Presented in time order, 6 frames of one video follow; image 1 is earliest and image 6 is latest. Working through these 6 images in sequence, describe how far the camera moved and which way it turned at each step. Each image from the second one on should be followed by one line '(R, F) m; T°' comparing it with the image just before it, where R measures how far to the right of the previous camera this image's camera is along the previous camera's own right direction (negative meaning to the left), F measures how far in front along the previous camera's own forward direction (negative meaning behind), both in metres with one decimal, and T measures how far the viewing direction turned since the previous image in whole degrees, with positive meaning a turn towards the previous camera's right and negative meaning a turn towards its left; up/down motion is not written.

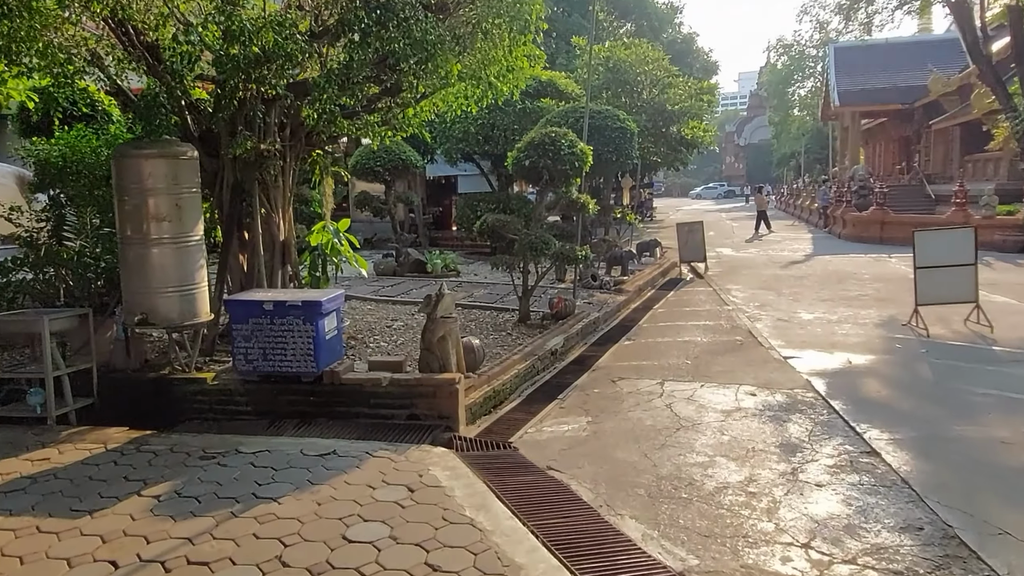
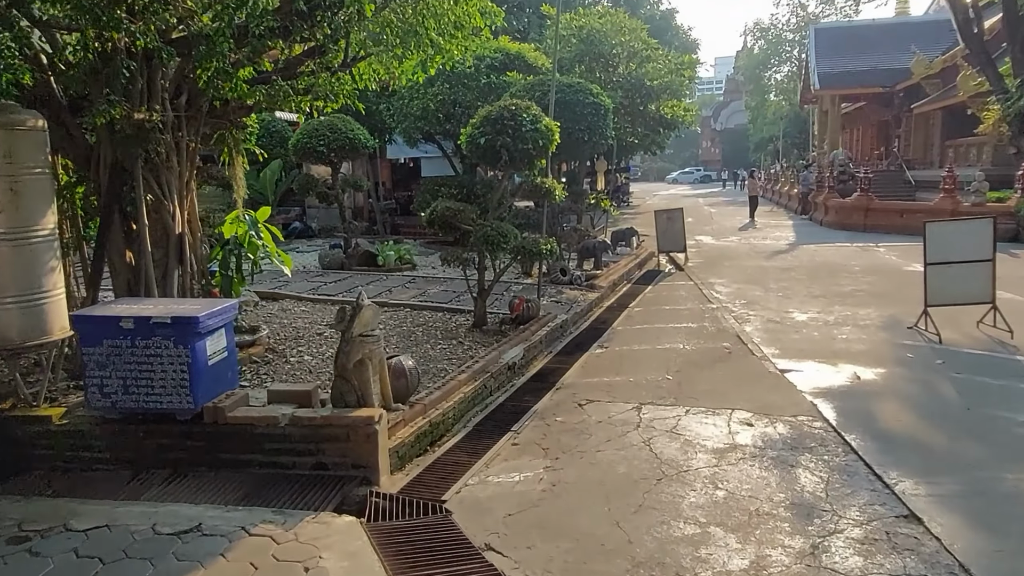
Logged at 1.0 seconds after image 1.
(+0.2, +1.0) m; +2°
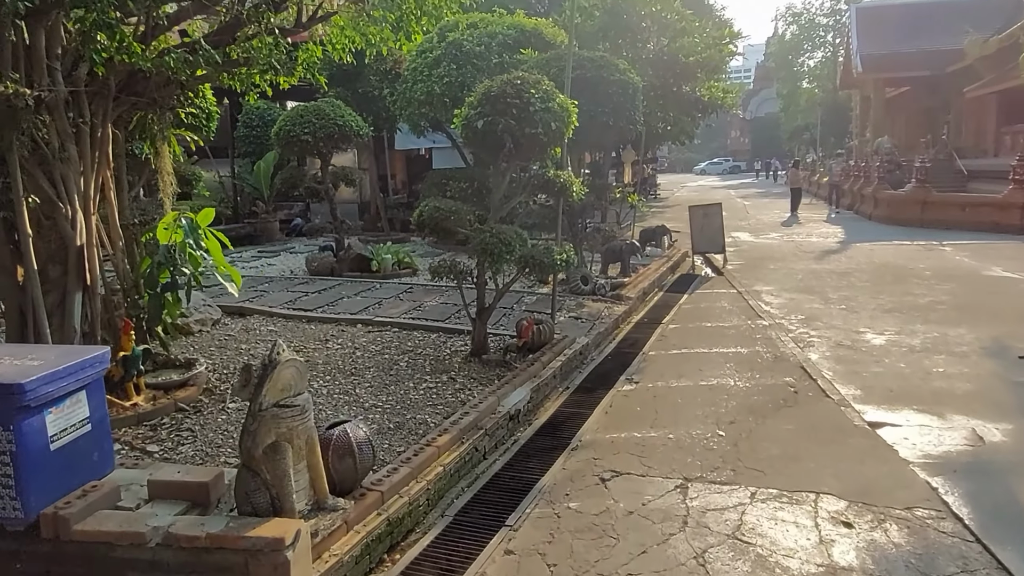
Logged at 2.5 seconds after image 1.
(+0.1, +1.3) m; -2°
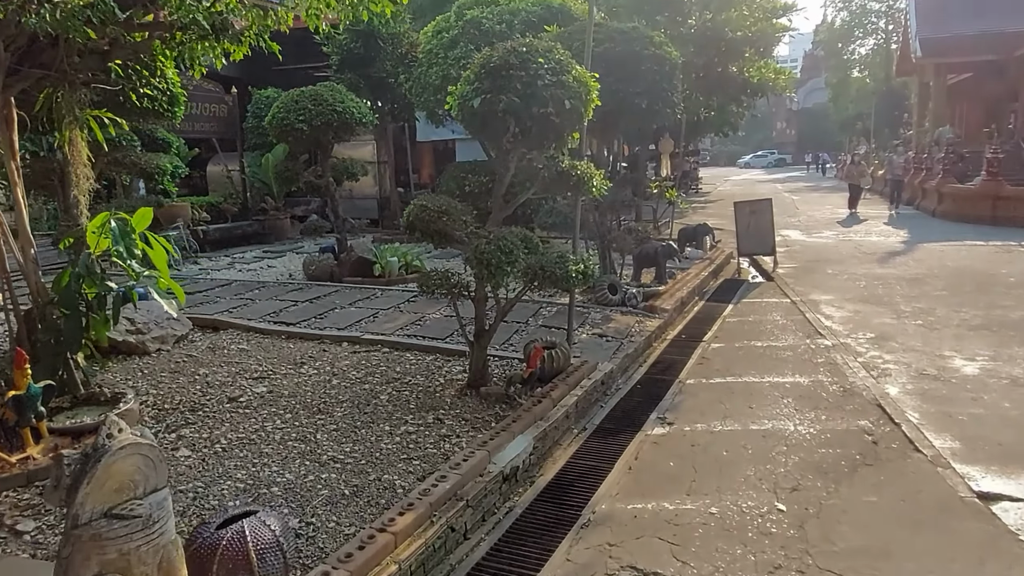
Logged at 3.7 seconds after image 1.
(+0.2, +1.0) m; -3°
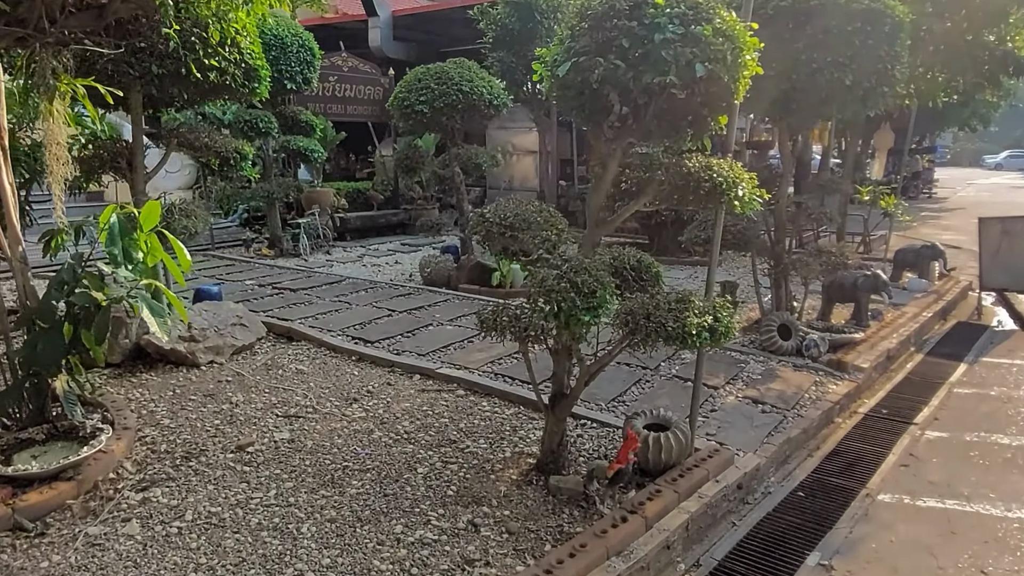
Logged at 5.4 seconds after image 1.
(+0.4, +1.3) m; -16°
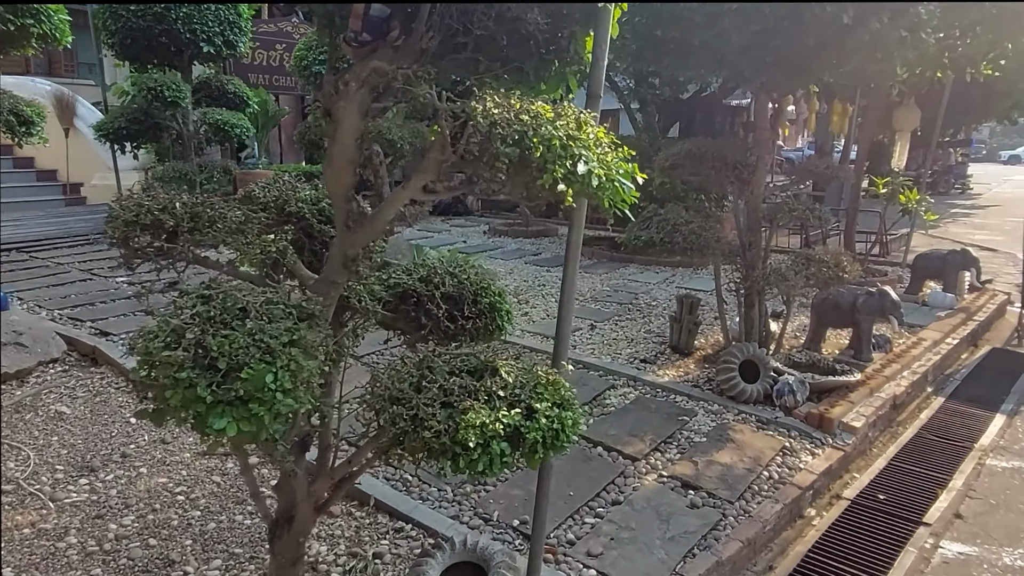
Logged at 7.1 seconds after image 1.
(+0.9, +1.3) m; -2°
